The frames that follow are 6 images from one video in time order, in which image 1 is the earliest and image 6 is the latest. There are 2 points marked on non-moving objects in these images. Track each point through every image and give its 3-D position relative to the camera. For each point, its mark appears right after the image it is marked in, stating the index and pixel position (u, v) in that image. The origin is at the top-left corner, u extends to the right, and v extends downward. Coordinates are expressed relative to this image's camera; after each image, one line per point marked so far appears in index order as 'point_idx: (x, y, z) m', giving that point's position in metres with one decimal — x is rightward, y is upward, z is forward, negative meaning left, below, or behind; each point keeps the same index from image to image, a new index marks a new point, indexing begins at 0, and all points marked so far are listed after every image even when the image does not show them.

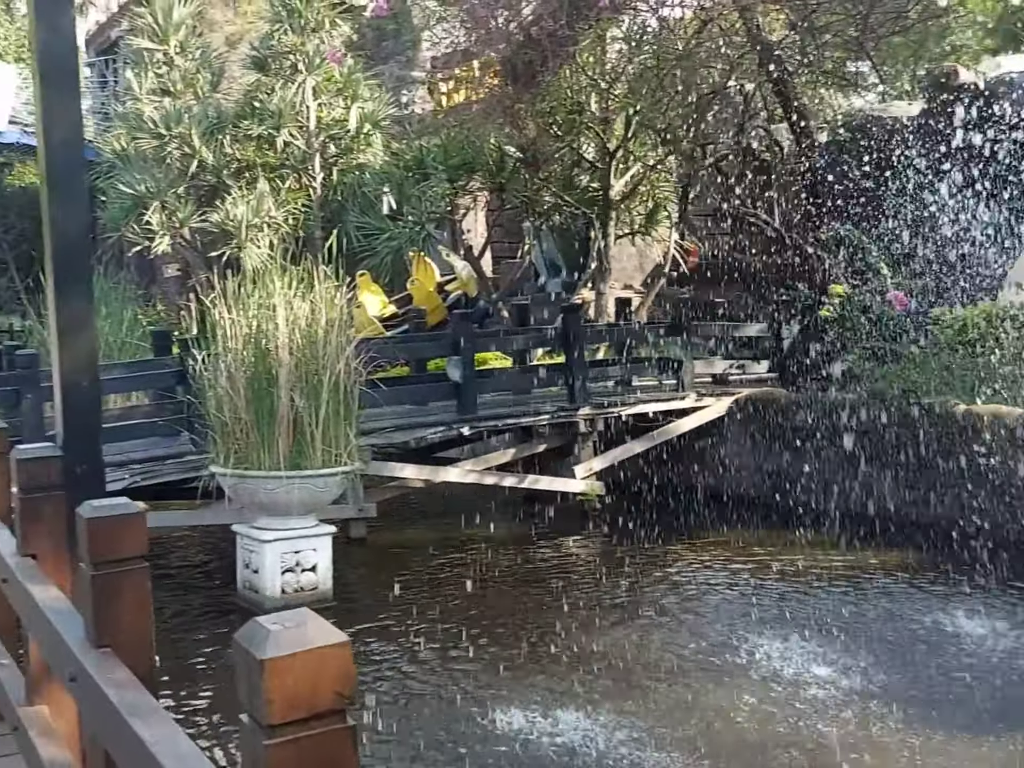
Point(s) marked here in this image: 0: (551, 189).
0: (+0.4, +2.1, +12.3) m
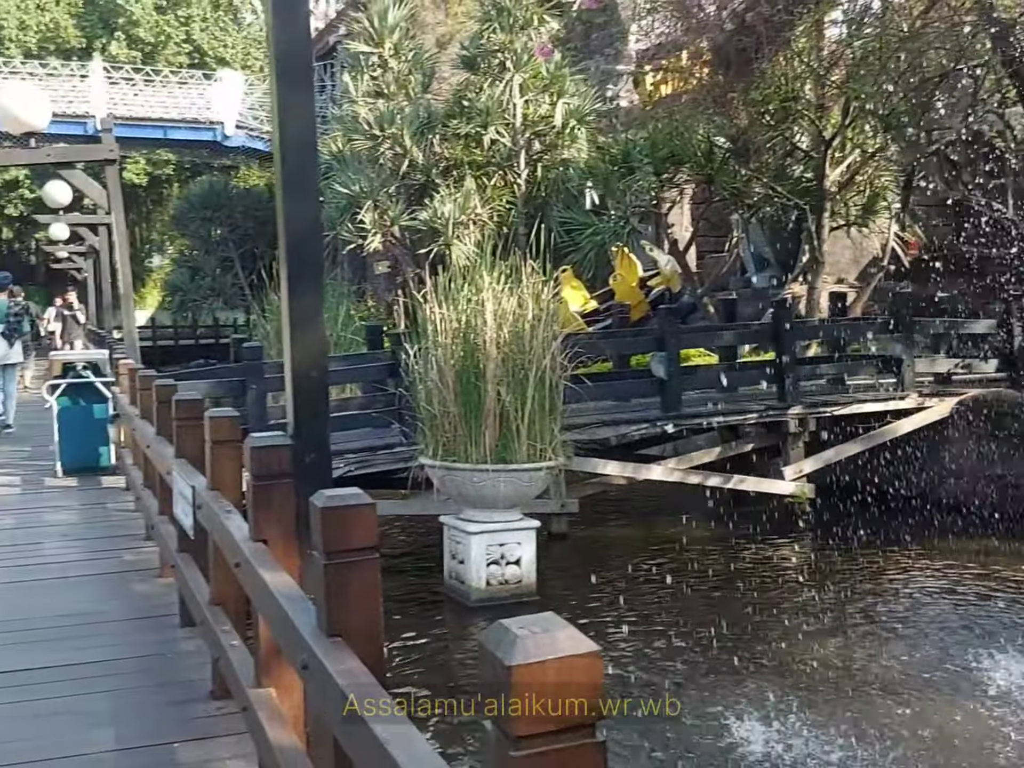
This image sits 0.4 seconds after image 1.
0: (+2.7, +2.2, +12.0) m
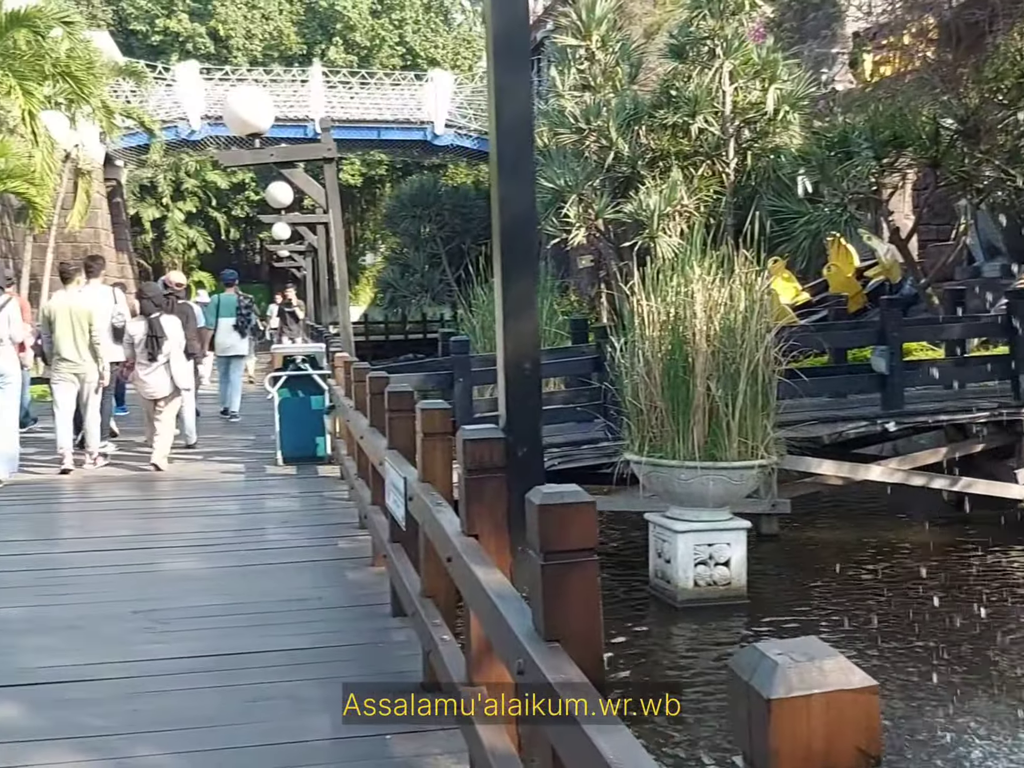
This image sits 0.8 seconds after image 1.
0: (+4.8, +2.2, +11.1) m
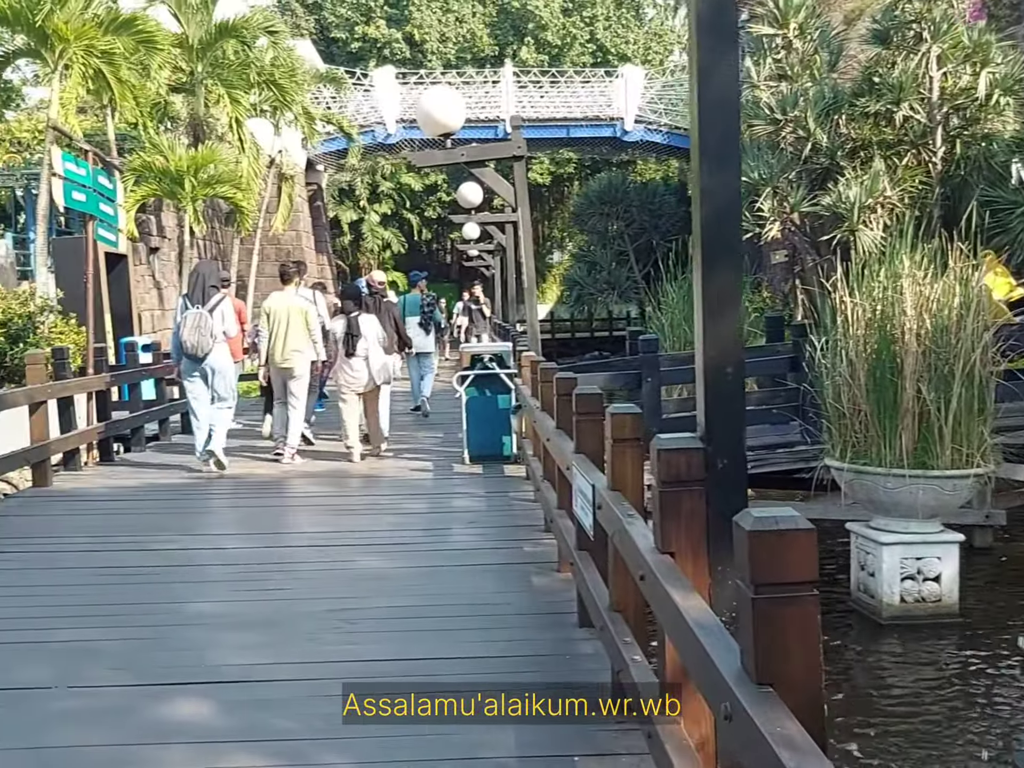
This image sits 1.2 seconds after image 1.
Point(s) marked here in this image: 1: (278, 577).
0: (+6.6, +2.2, +10.0) m
1: (-0.9, -0.8, +4.4) m
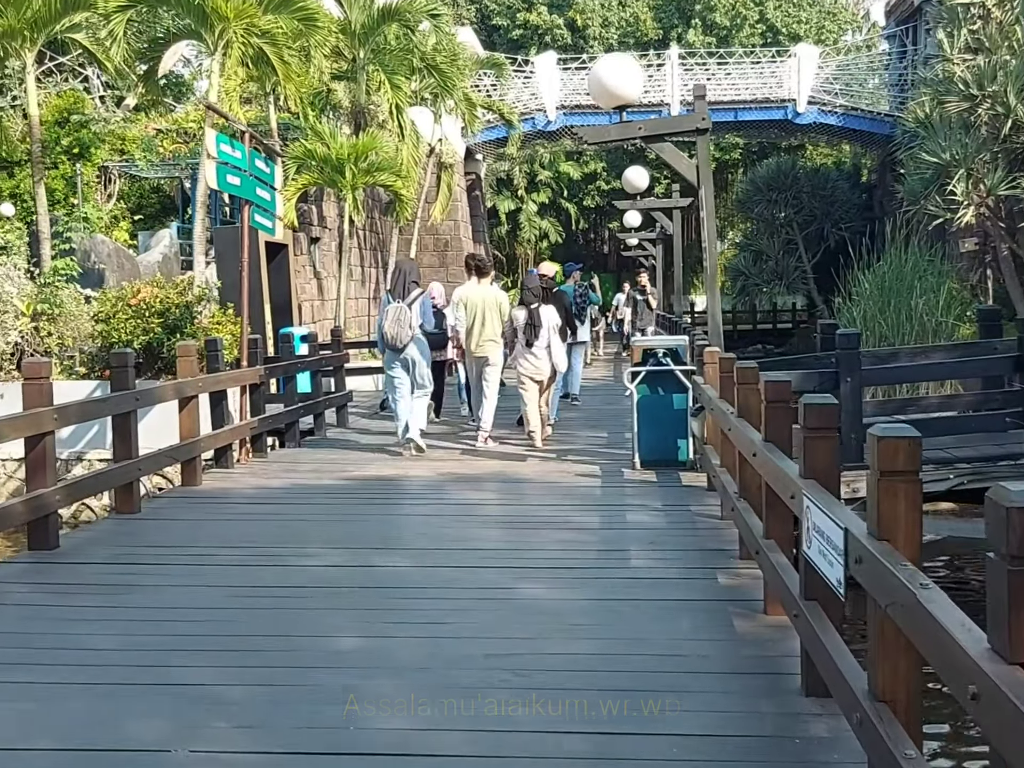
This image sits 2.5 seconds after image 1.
0: (+8.0, +2.1, +8.3) m
1: (-0.3, -0.8, +3.8) m
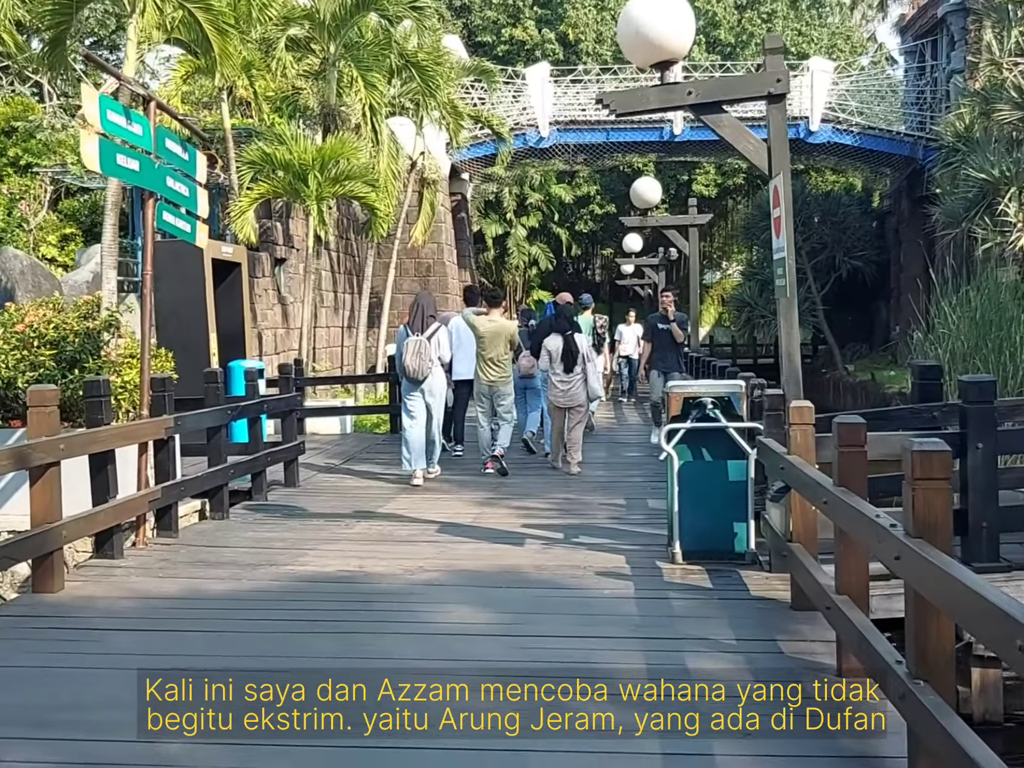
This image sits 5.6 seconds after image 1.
0: (+8.0, +1.7, +6.6) m
1: (-0.3, -1.0, +1.9) m
